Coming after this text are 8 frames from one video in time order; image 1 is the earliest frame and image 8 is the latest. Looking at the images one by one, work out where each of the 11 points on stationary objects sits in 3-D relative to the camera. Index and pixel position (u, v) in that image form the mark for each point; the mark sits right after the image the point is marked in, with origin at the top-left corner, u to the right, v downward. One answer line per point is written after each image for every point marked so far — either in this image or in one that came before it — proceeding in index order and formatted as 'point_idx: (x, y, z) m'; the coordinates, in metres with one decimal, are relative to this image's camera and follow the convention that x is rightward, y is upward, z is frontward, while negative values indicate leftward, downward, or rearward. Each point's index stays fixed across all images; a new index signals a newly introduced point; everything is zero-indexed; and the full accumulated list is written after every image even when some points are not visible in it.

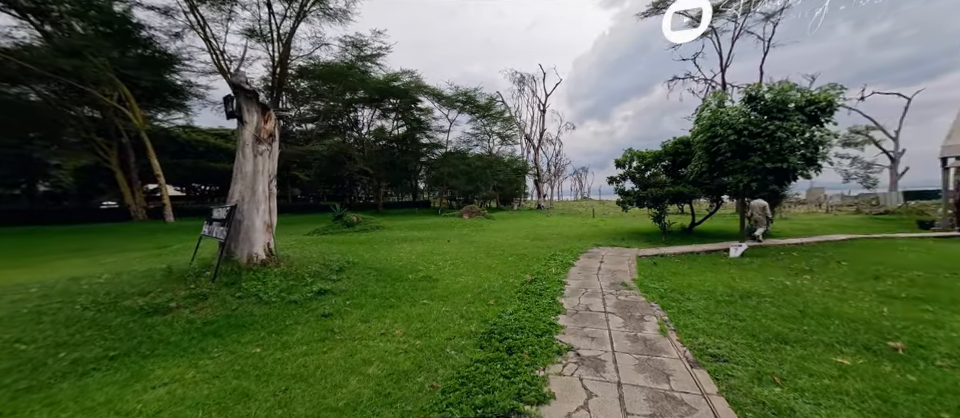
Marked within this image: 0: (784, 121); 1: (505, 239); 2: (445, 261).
0: (+6.1, +1.8, +6.5) m
1: (+0.9, -1.1, +11.7) m
2: (-0.8, -1.2, +7.7) m
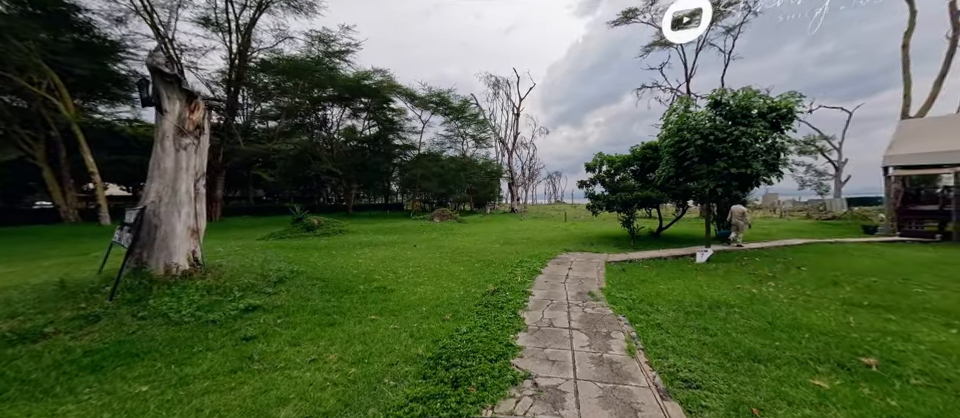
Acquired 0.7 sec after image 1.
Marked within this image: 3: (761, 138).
0: (+5.4, +1.6, +6.5) m
1: (-0.2, -1.2, +11.3) m
2: (-1.6, -1.3, +7.2) m
3: (+5.5, +1.4, +6.4) m
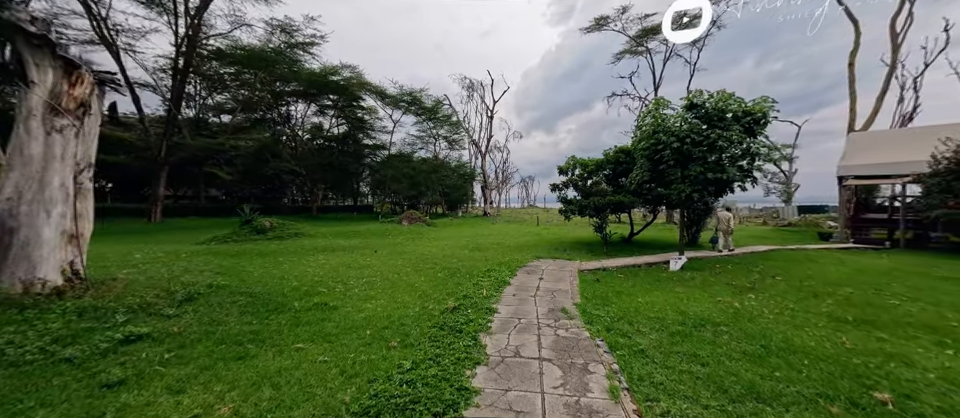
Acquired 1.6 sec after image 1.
0: (+4.7, +1.5, +6.3) m
1: (-1.3, -1.3, +10.6) m
2: (-2.3, -1.4, +6.4) m
3: (+4.9, +1.2, +6.2) m
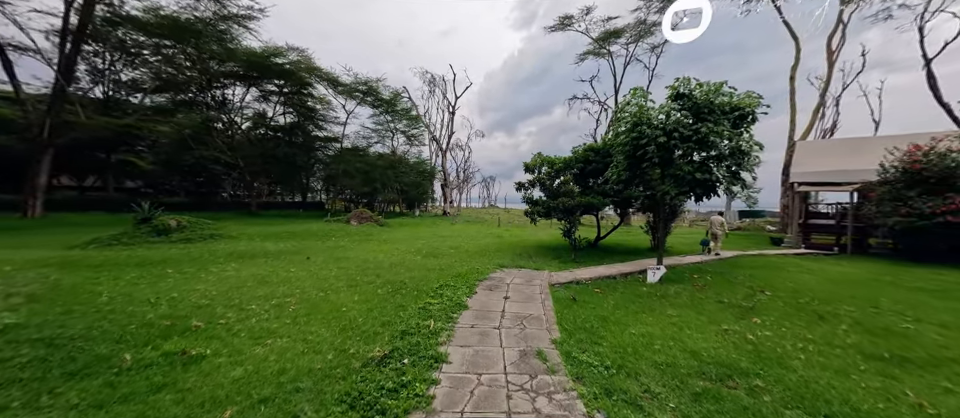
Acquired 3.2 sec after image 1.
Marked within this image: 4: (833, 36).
0: (+4.0, +1.4, +5.5) m
1: (-2.5, -1.3, +9.1) m
2: (-3.1, -1.3, +4.8) m
3: (+4.1, +1.2, +5.5) m
4: (+20.3, +10.0, +18.8) m
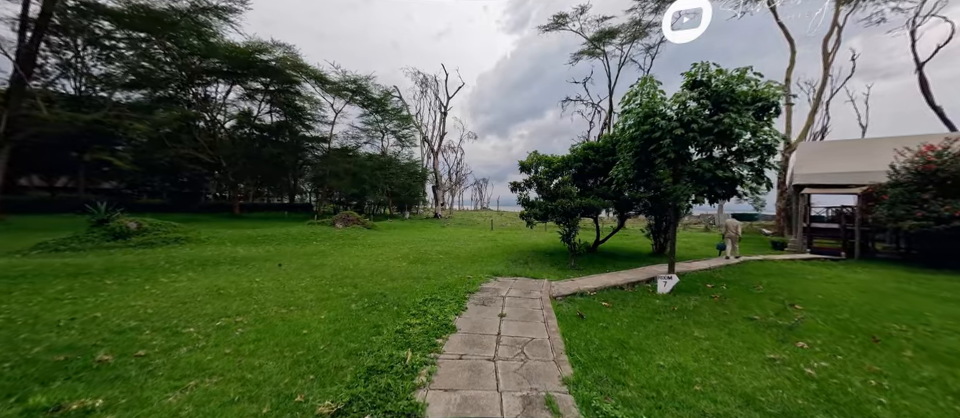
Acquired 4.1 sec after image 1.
0: (+3.8, +1.4, +4.9) m
1: (-2.8, -1.3, +8.3) m
2: (-3.2, -1.3, +3.9) m
3: (+4.0, +1.1, +4.8) m
4: (+19.9, +9.8, +18.6) m
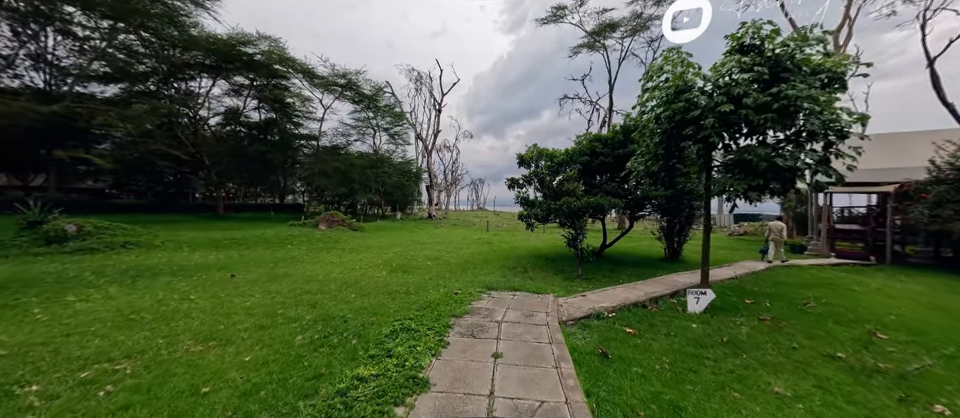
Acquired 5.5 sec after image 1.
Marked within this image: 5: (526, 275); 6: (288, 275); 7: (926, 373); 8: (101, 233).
0: (+3.7, +1.4, +3.8) m
1: (-2.9, -1.3, +7.1) m
2: (-3.3, -1.3, +2.8) m
3: (+3.9, +1.1, +3.8) m
4: (+19.6, +9.8, +17.7) m
5: (+0.9, -1.4, +6.7) m
6: (-3.9, -1.3, +6.7) m
7: (+3.8, -1.4, +2.8) m
8: (-9.9, -0.6, +8.5) m
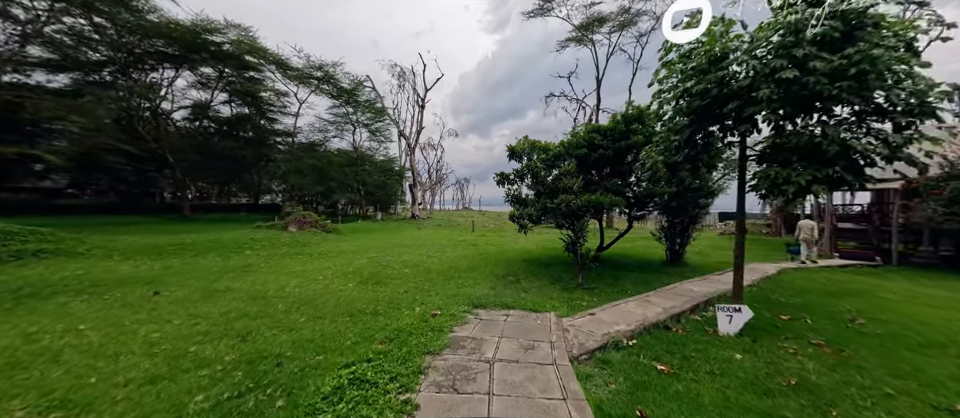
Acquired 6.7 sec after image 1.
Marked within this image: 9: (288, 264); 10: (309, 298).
0: (+3.5, +1.4, +2.9) m
1: (-3.2, -1.4, +5.9) m
2: (-3.4, -1.3, +1.6) m
3: (+3.7, +1.1, +2.9) m
4: (+18.7, +9.9, +17.5) m
5: (+0.7, -1.4, +5.7) m
6: (-4.2, -1.3, +5.5) m
7: (+3.7, -1.4, +1.9) m
8: (-10.3, -0.7, +7.1) m
9: (-4.7, -1.3, +8.0) m
10: (-2.6, -1.4, +5.0) m
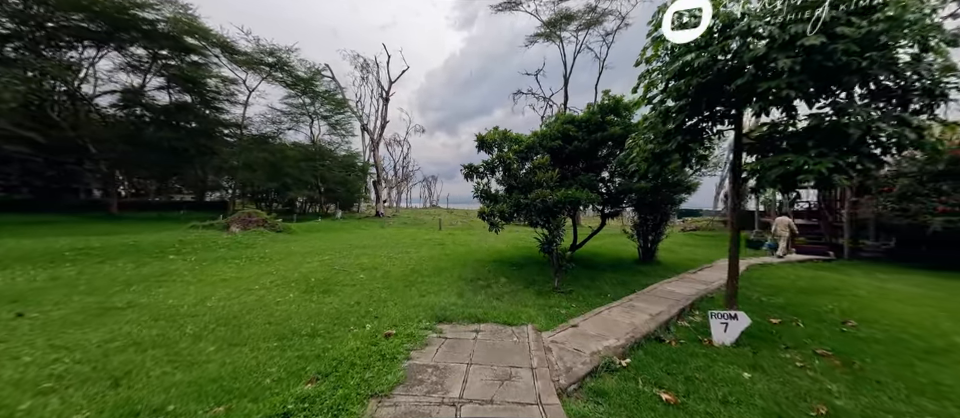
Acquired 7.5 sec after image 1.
0: (+3.3, +1.5, +2.6) m
1: (-3.7, -1.3, +4.9) m
2: (-3.5, -1.3, +0.6) m
3: (+3.5, +1.2, +2.6) m
4: (+17.0, +10.0, +18.5) m
5: (+0.1, -1.3, +5.1) m
6: (-4.7, -1.3, +4.4) m
7: (+3.5, -1.3, +1.6) m
8: (-10.9, -0.6, +5.3) m
9: (-5.4, -1.3, +6.8) m
10: (-3.1, -1.3, +4.0) m
